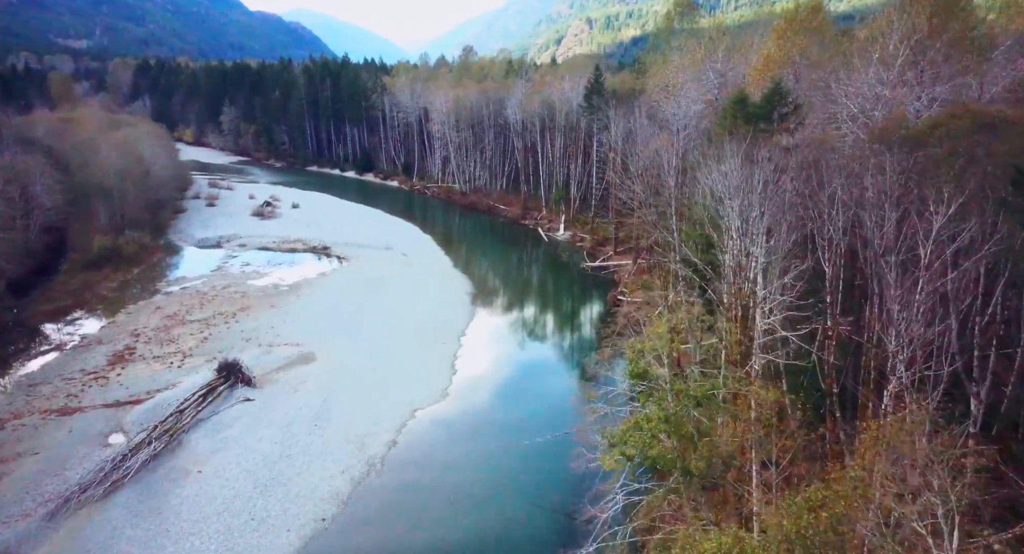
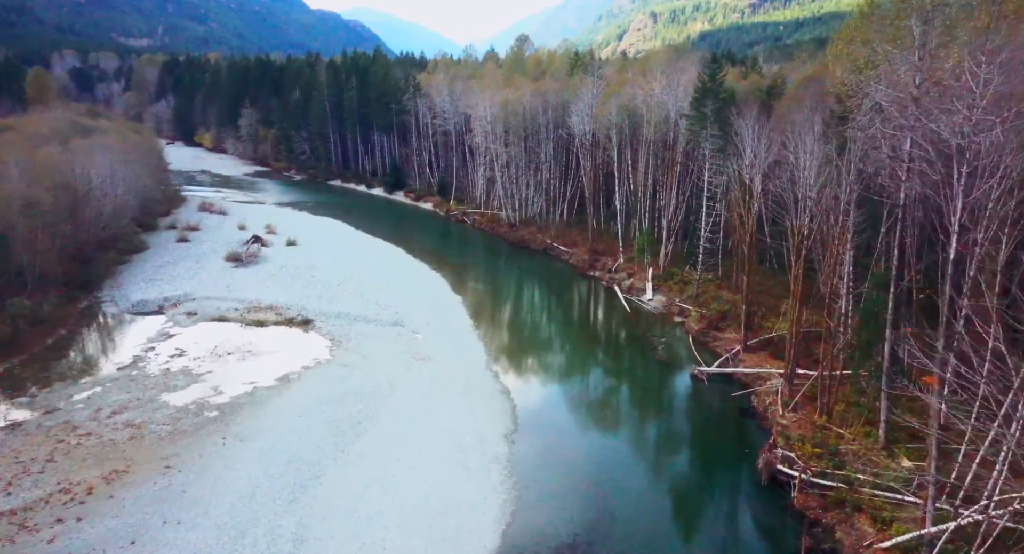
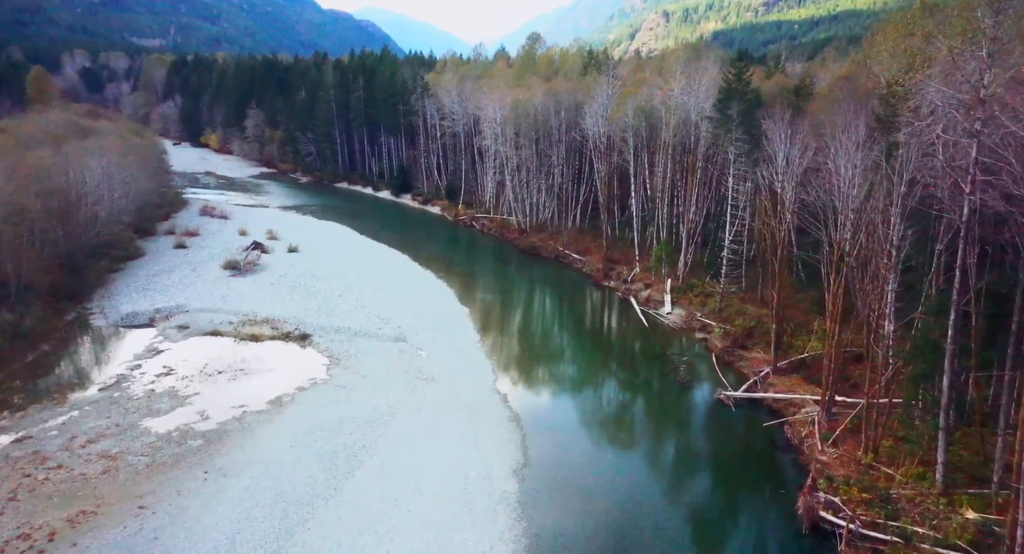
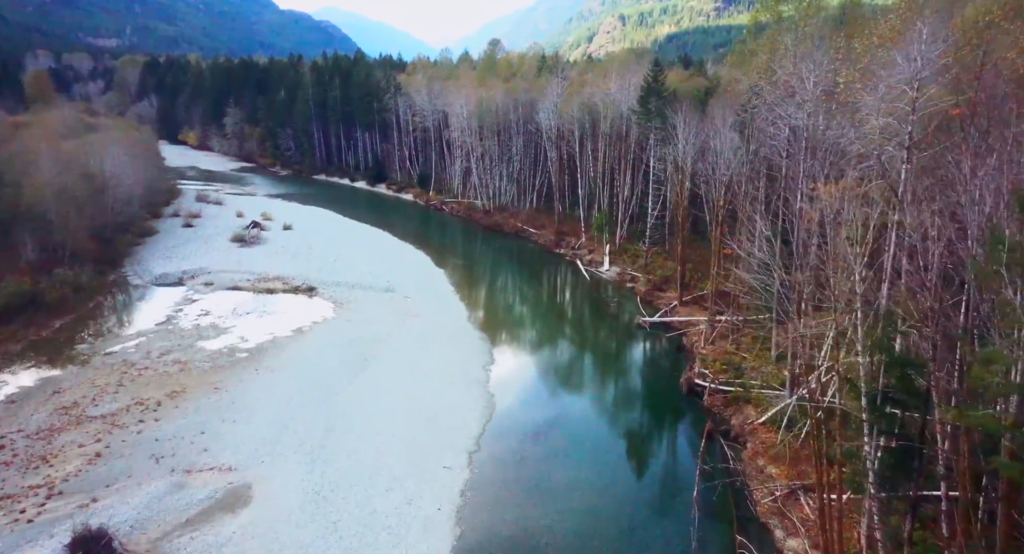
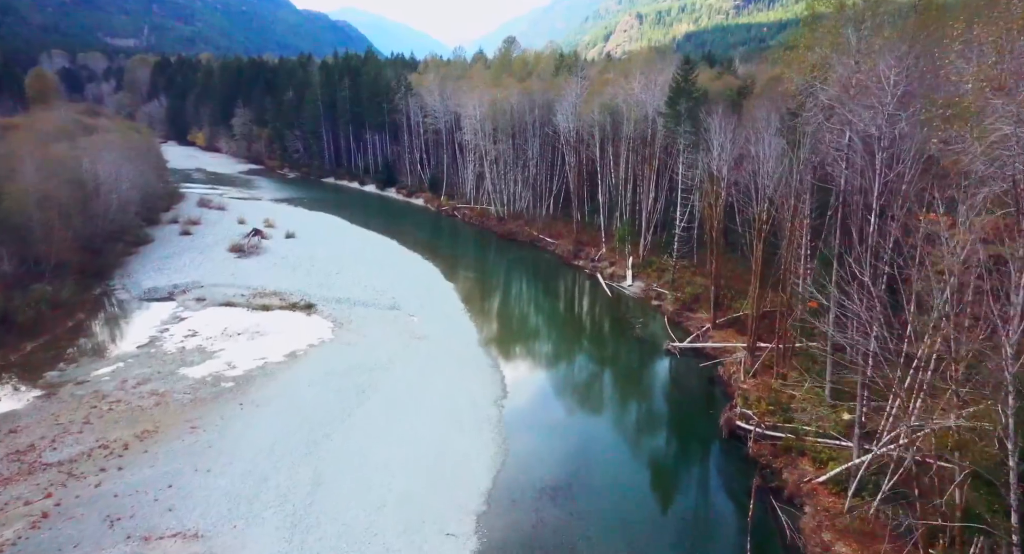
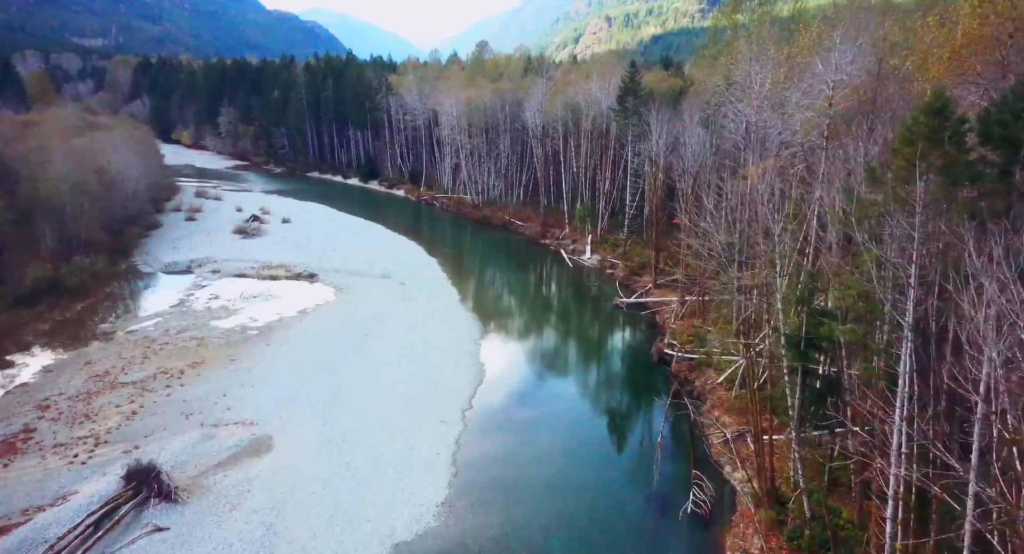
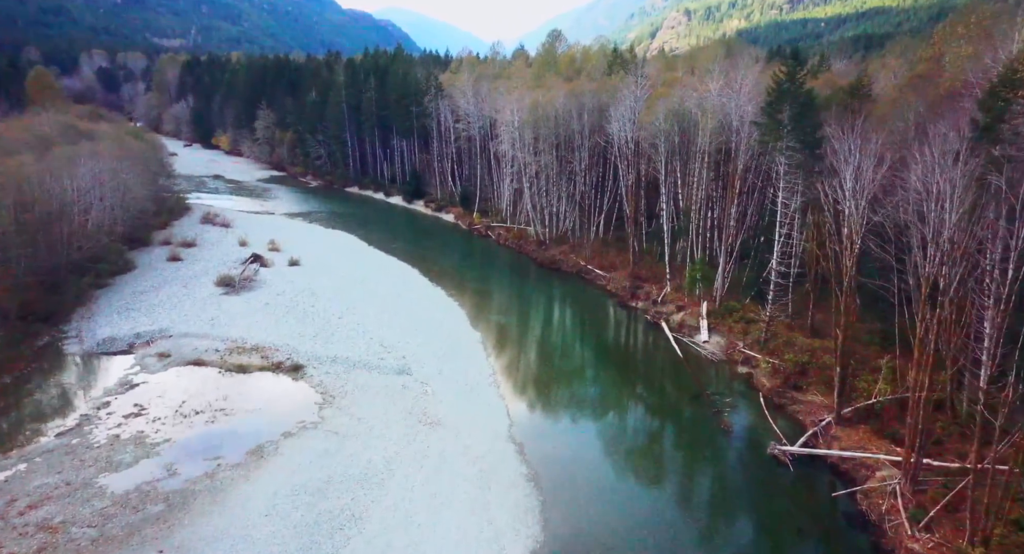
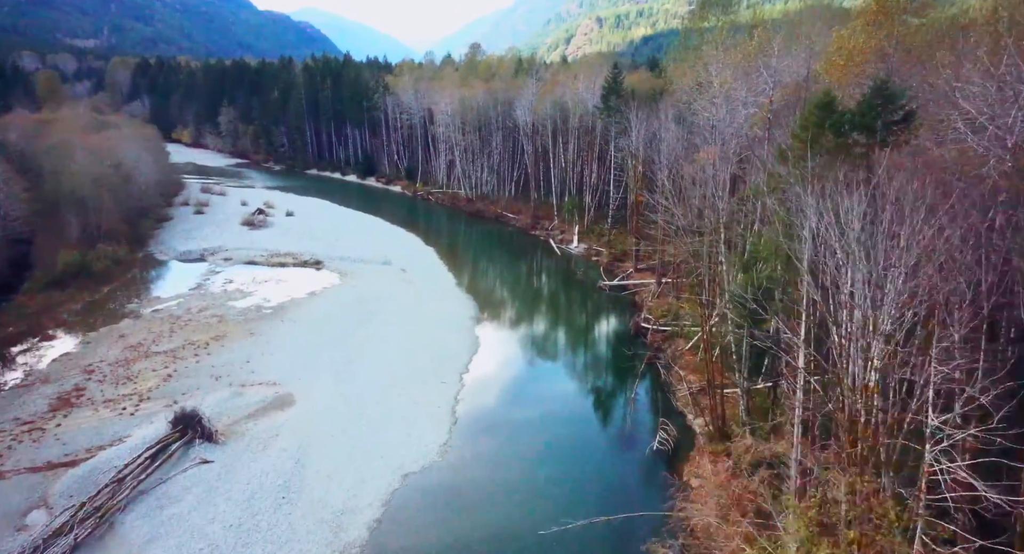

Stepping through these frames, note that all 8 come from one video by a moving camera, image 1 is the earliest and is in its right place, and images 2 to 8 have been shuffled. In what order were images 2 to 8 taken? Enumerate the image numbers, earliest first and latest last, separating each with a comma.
8, 6, 4, 5, 2, 3, 7
